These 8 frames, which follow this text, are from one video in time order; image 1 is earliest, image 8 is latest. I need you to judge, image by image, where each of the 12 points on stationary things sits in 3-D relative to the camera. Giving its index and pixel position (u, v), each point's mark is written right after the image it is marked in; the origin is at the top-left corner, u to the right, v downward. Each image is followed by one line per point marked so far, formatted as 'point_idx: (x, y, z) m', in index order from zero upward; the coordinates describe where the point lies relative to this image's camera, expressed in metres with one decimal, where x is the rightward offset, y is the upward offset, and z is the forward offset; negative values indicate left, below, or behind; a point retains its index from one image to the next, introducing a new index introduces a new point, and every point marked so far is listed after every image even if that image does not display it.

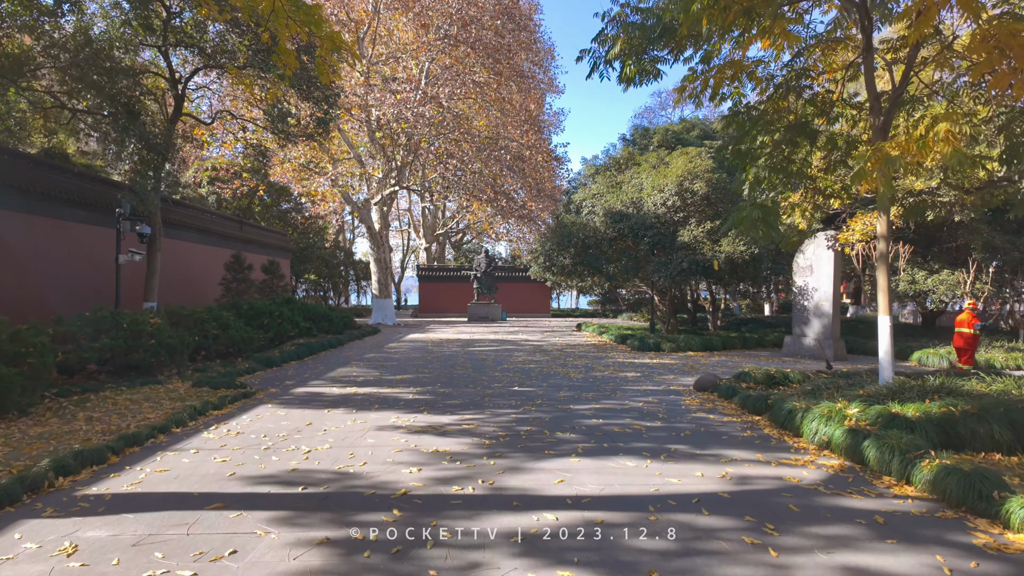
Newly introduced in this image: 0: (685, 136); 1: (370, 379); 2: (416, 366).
0: (+4.5, +3.9, +15.9) m
1: (-1.9, -1.2, +8.3) m
2: (-1.5, -1.2, +9.6) m
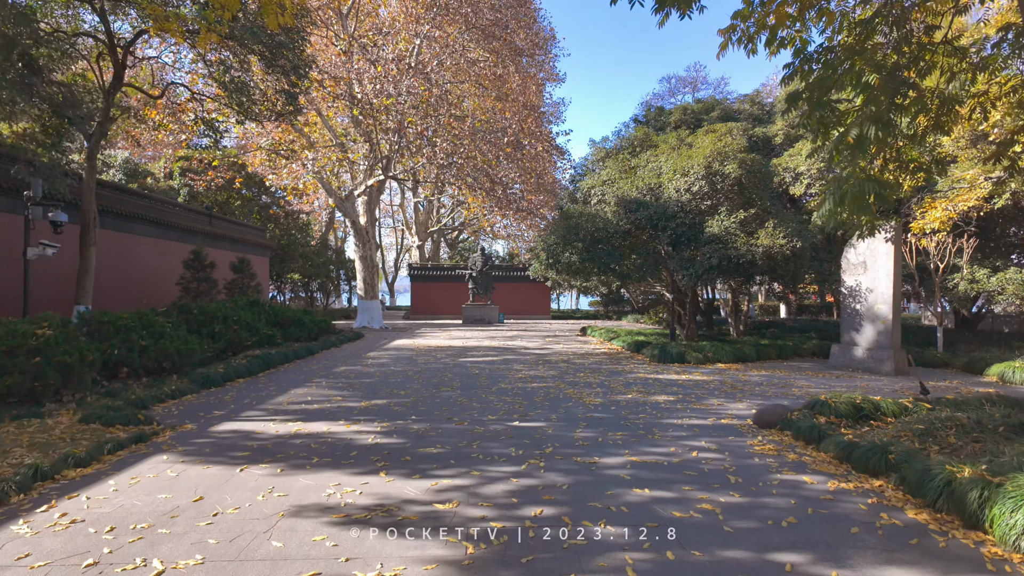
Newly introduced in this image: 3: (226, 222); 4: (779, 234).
0: (+4.5, +3.9, +14.1) m
1: (-1.9, -1.2, +6.4) m
2: (-1.5, -1.2, +7.8) m
3: (-8.3, +1.9, +18.0) m
4: (+4.3, +0.9, +10.1) m
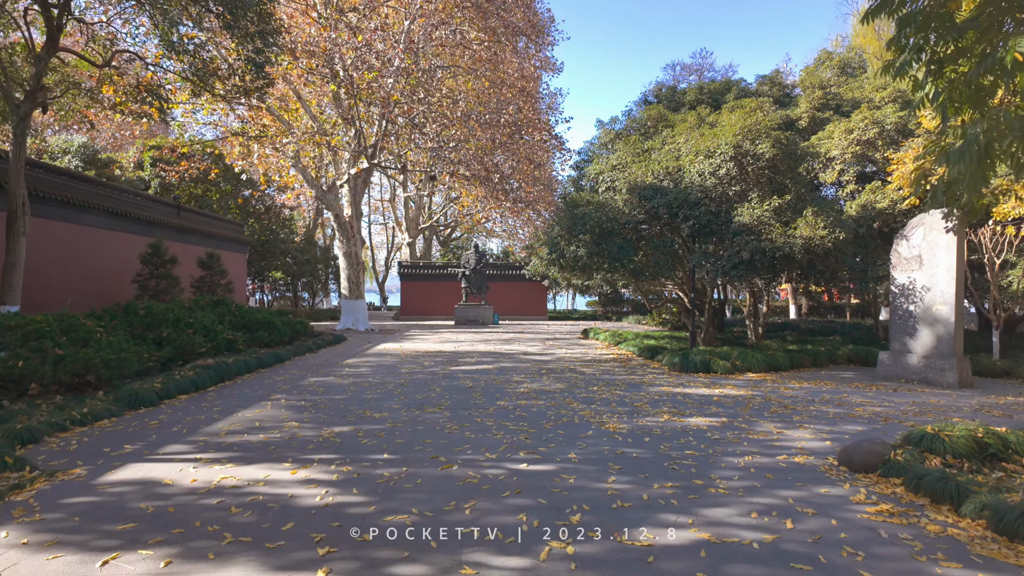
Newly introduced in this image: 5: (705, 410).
0: (+4.4, +4.0, +12.7) m
1: (-1.9, -1.2, +4.9) m
2: (-1.5, -1.2, +6.3) m
3: (-8.4, +2.0, +16.5) m
4: (+4.3, +0.9, +8.7) m
5: (+1.9, -1.2, +6.2) m
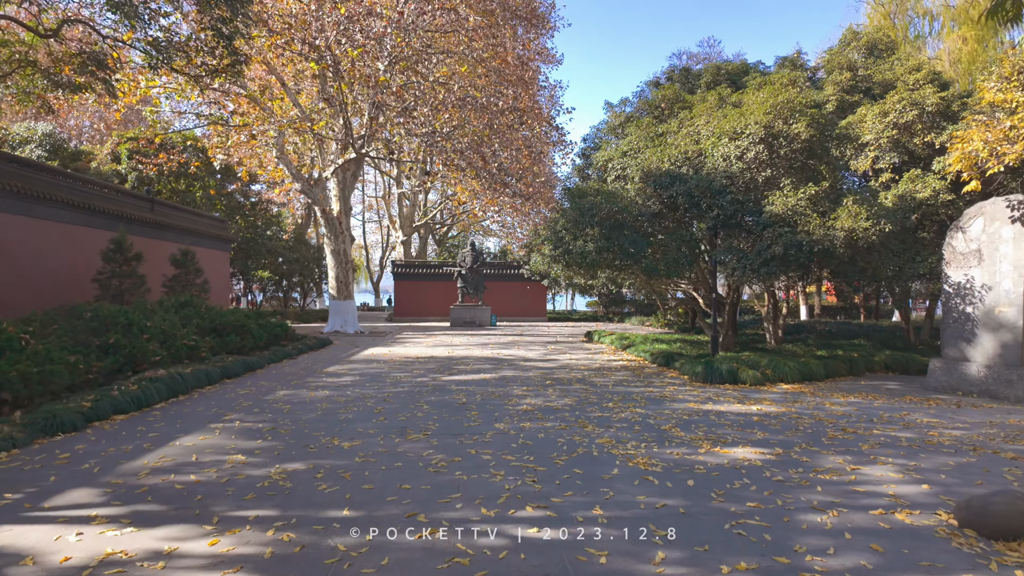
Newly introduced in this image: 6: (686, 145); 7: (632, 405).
0: (+4.4, +4.0, +11.6) m
1: (-1.9, -1.2, +3.8) m
2: (-1.5, -1.2, +5.2) m
3: (-8.5, +2.0, +15.3) m
4: (+4.3, +0.9, +7.6) m
5: (+2.0, -1.2, +5.1) m
6: (+2.6, +2.1, +9.0) m
7: (+1.2, -1.2, +6.4) m
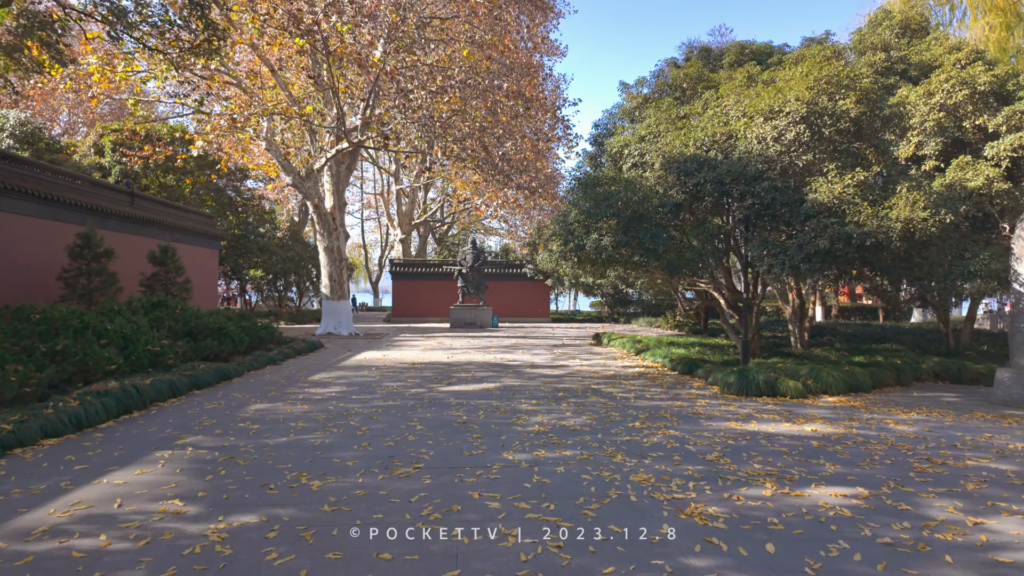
0: (+4.5, +4.0, +10.6) m
1: (-1.8, -1.2, +2.8) m
2: (-1.4, -1.2, +4.2) m
3: (-8.4, +2.0, +14.4) m
4: (+4.4, +0.9, +6.7) m
5: (+2.0, -1.2, +4.1) m
6: (+2.6, +2.1, +8.0) m
7: (+1.3, -1.2, +5.4) m
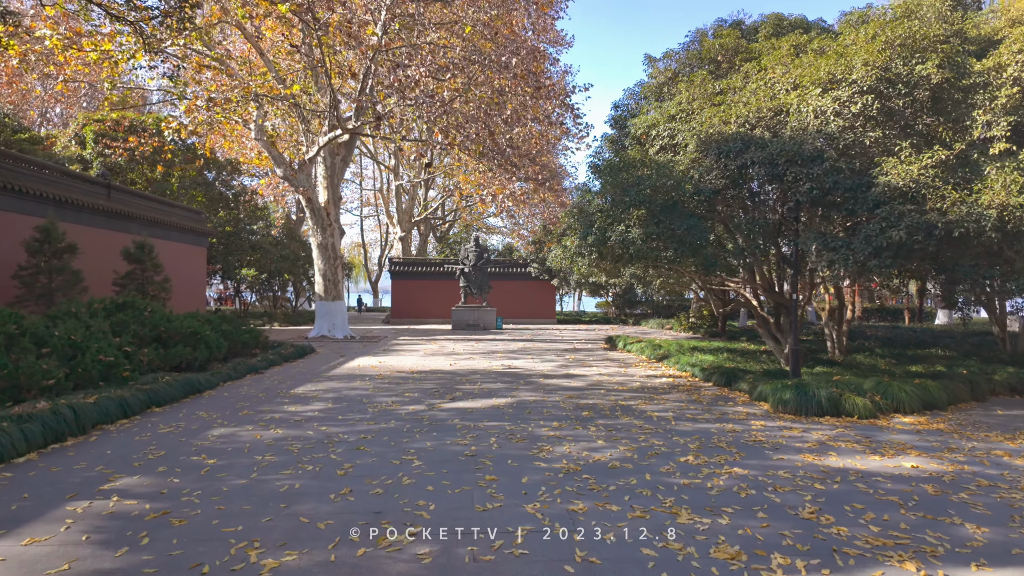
0: (+4.6, +4.0, +9.5) m
1: (-1.7, -1.2, +1.7) m
2: (-1.3, -1.2, +3.1) m
3: (-8.2, +2.0, +13.3) m
4: (+4.6, +0.9, +5.5) m
5: (+2.2, -1.2, +3.0) m
6: (+2.8, +2.1, +6.9) m
7: (+1.5, -1.2, +4.3) m
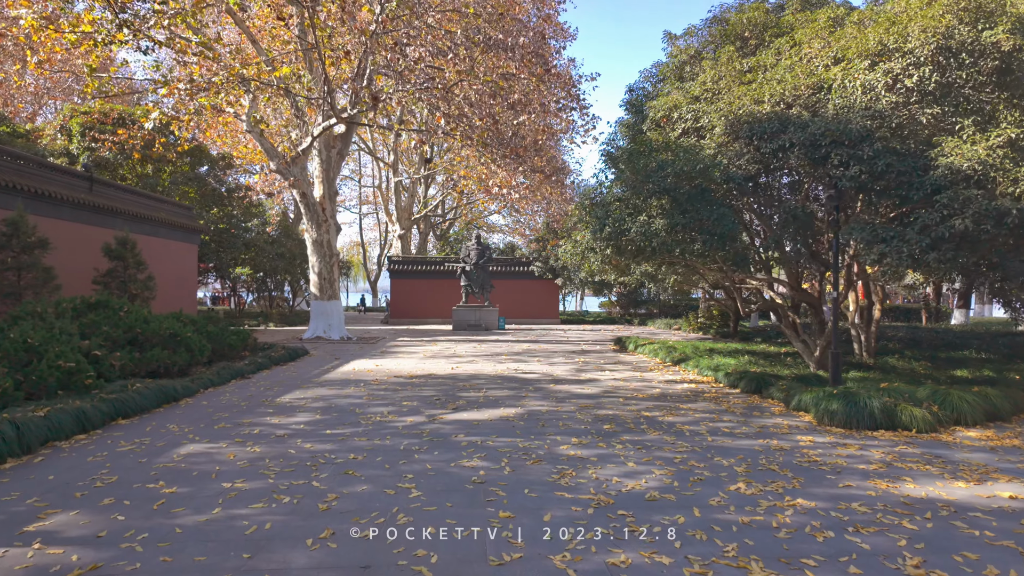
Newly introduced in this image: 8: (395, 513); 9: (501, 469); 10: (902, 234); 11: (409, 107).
0: (+4.7, +4.0, +8.8) m
1: (-1.6, -1.1, +1.0) m
2: (-1.2, -1.1, +2.4) m
3: (-8.1, +2.0, +12.6) m
4: (+4.7, +1.0, +4.9) m
5: (+2.3, -1.2, +2.3) m
6: (+2.9, +2.1, +6.2) m
7: (+1.6, -1.2, +3.6) m
8: (-0.6, -1.1, +3.2) m
9: (-0.1, -1.2, +4.0) m
10: (+3.5, +0.5, +5.5) m
11: (-1.9, +3.4, +11.5) m
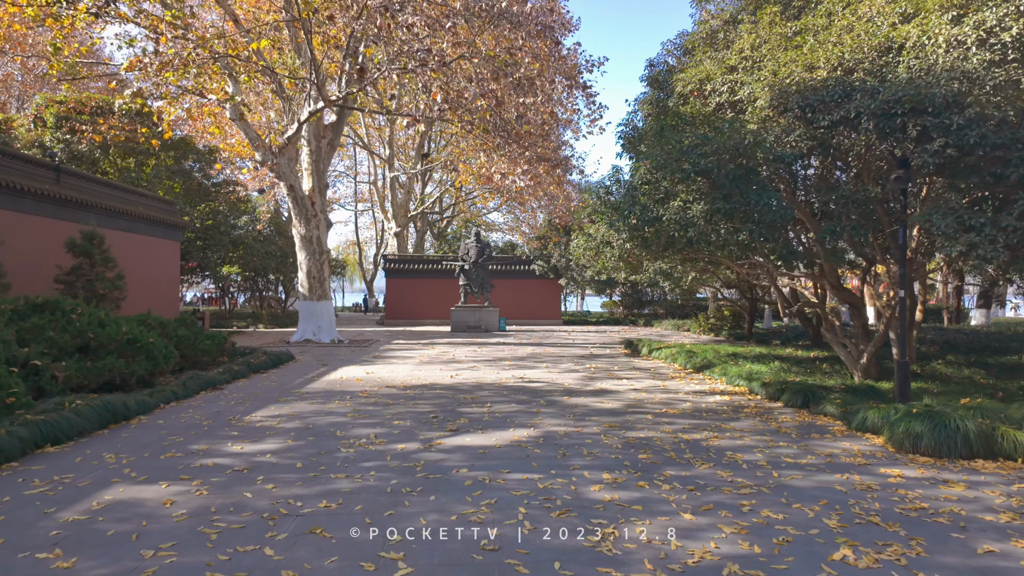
0: (+4.8, +4.0, +7.9) m
1: (-1.4, -1.1, +0.1) m
2: (-1.1, -1.1, +1.4) m
3: (-8.1, +2.0, +11.6) m
4: (+4.8, +1.0, +3.9) m
5: (+2.4, -1.2, +1.3) m
6: (+3.0, +2.1, +5.3) m
7: (+1.7, -1.2, +2.7) m
8: (-0.5, -1.1, +2.2) m
9: (0.0, -1.1, +3.0) m
10: (+3.6, +0.5, +4.5) m
11: (-1.8, +3.4, +10.5) m
